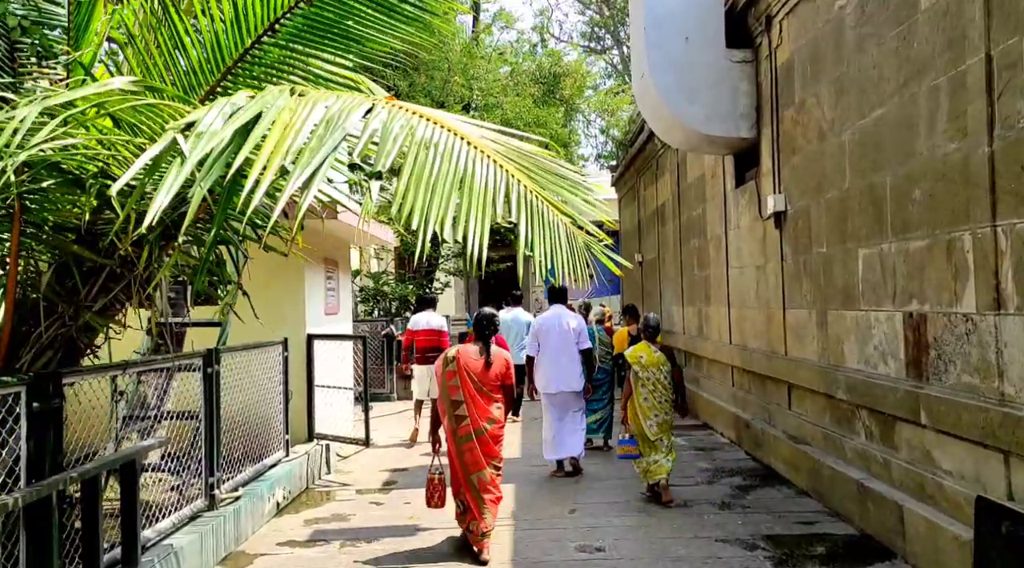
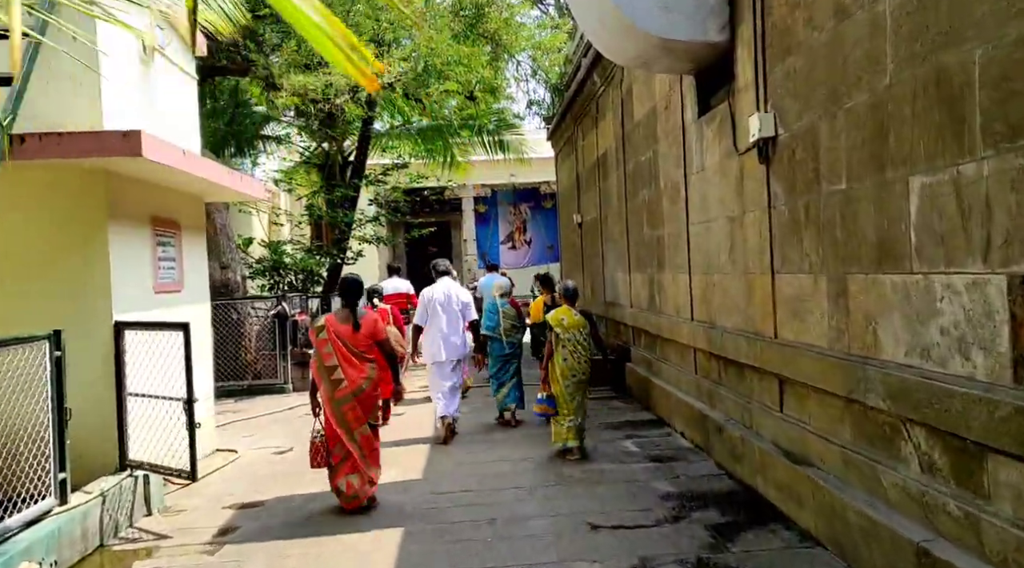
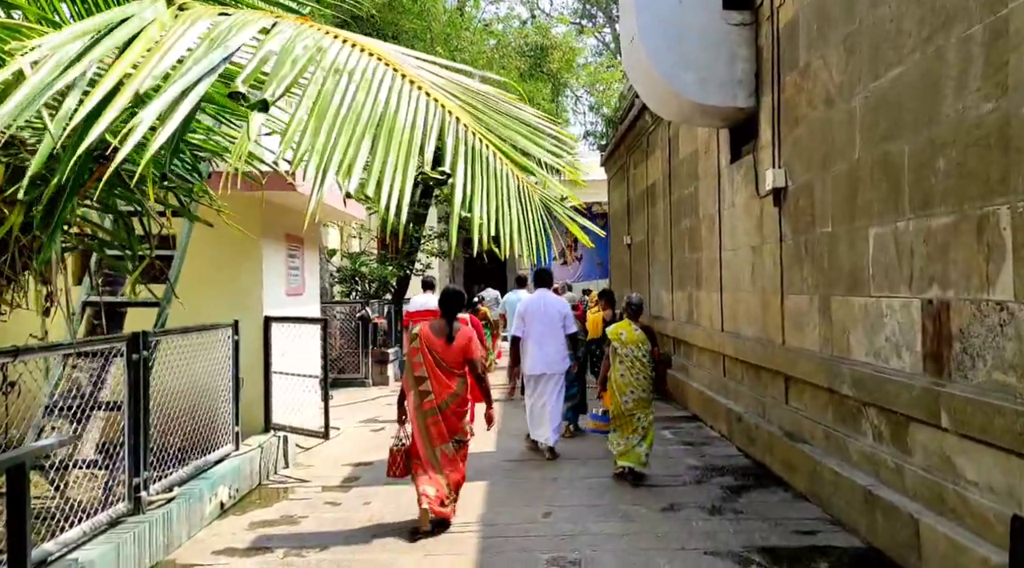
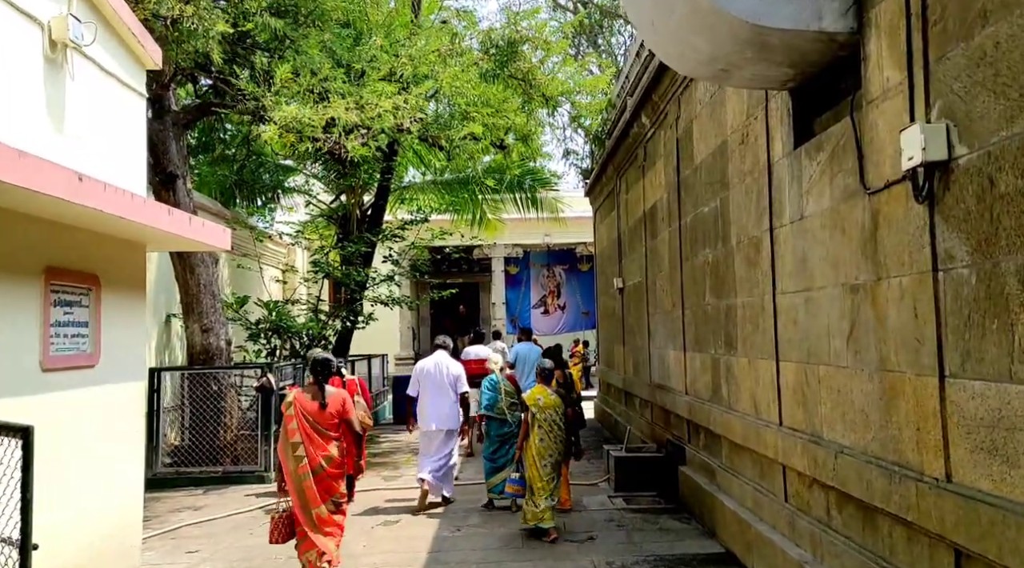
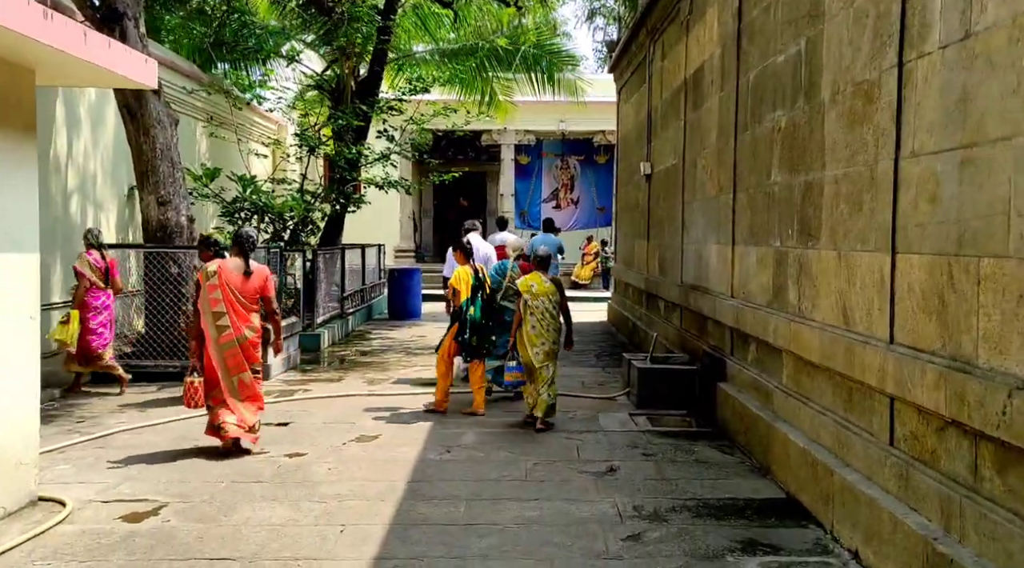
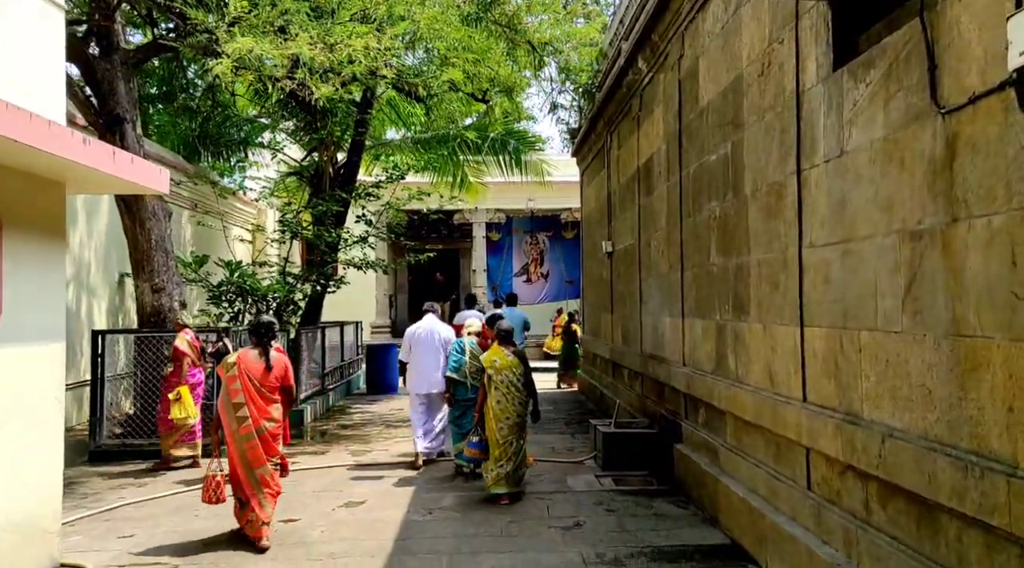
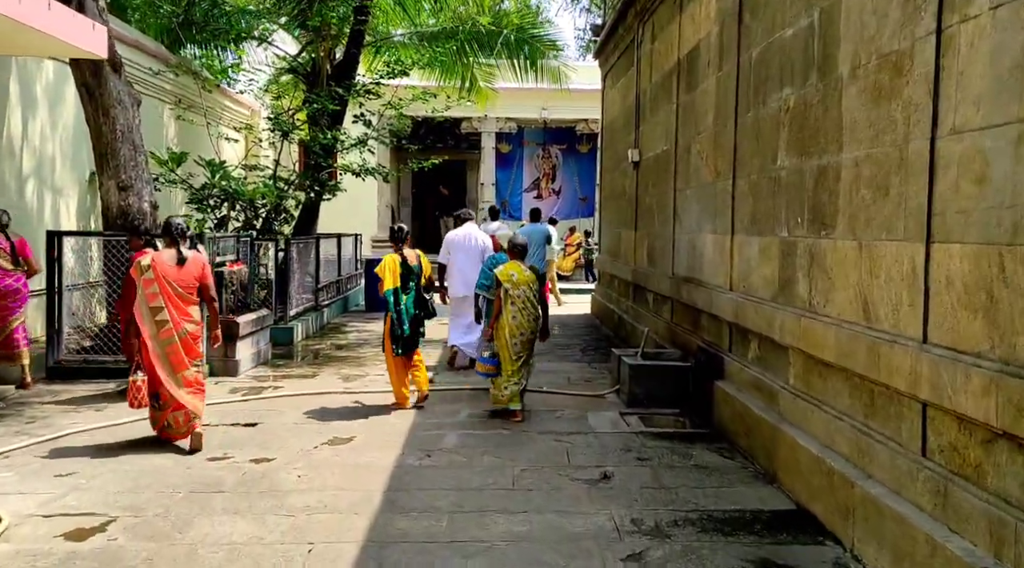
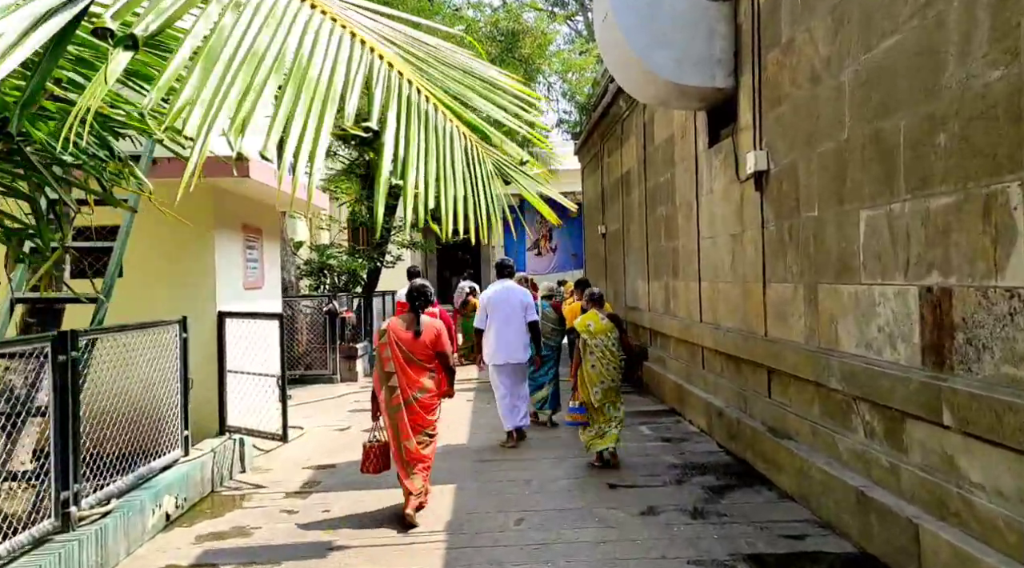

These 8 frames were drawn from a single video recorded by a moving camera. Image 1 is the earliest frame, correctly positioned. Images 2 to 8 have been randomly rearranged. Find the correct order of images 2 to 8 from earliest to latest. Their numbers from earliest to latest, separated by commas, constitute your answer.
3, 8, 2, 4, 6, 5, 7
